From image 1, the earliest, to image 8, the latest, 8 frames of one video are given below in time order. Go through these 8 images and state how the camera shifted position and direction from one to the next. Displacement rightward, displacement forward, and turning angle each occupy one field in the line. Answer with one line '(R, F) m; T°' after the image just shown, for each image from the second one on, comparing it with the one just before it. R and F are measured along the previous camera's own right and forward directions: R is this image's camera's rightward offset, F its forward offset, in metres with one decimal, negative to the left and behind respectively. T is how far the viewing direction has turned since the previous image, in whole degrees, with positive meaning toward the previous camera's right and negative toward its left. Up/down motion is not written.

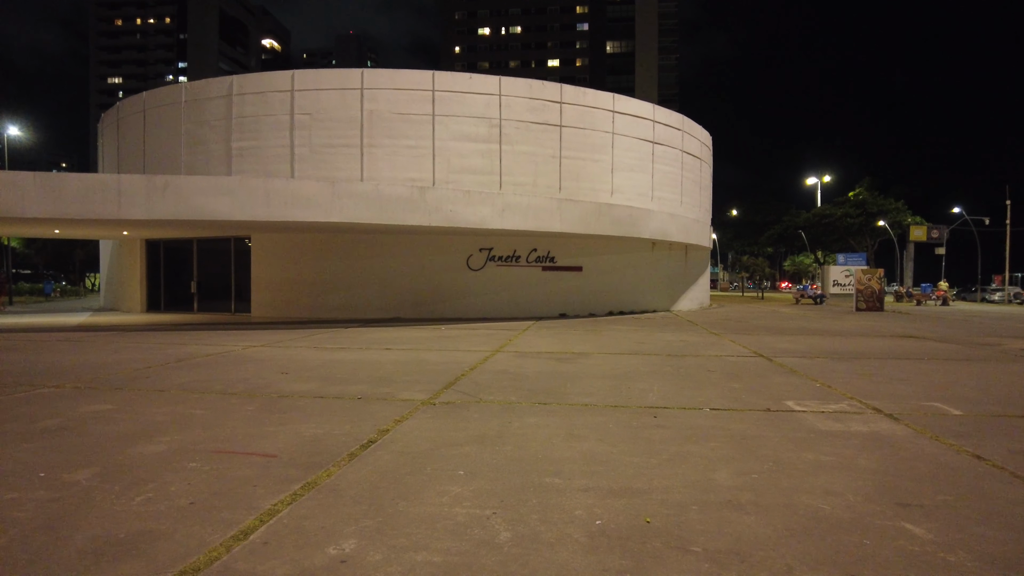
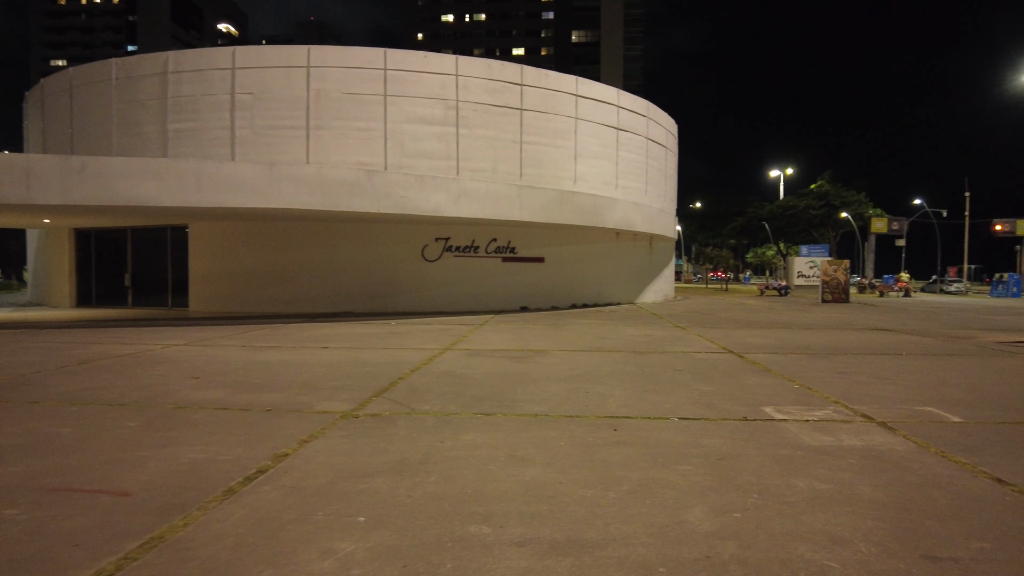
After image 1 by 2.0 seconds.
(+0.3, +1.0) m; +3°
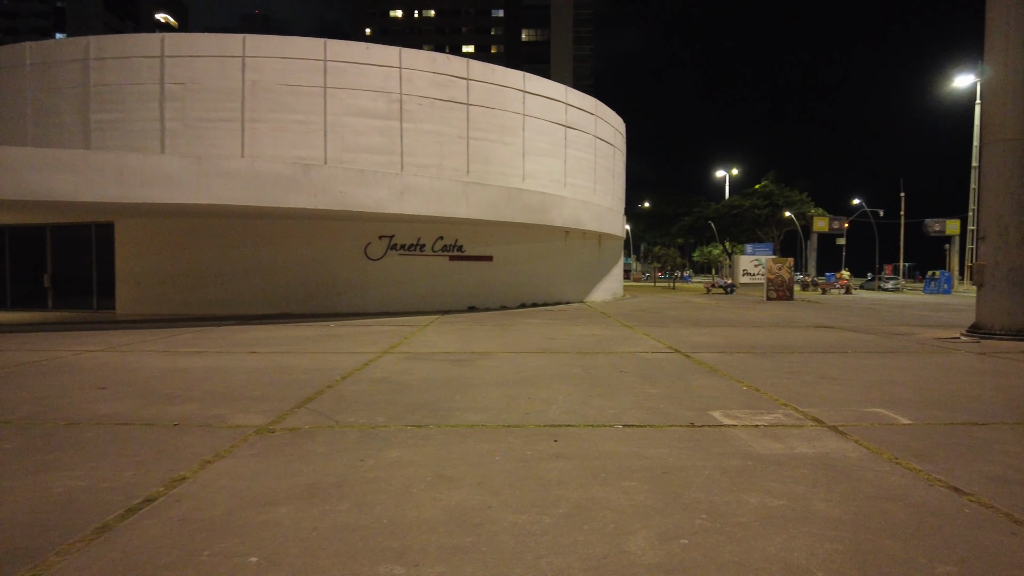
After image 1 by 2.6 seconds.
(+0.2, +0.4) m; +4°
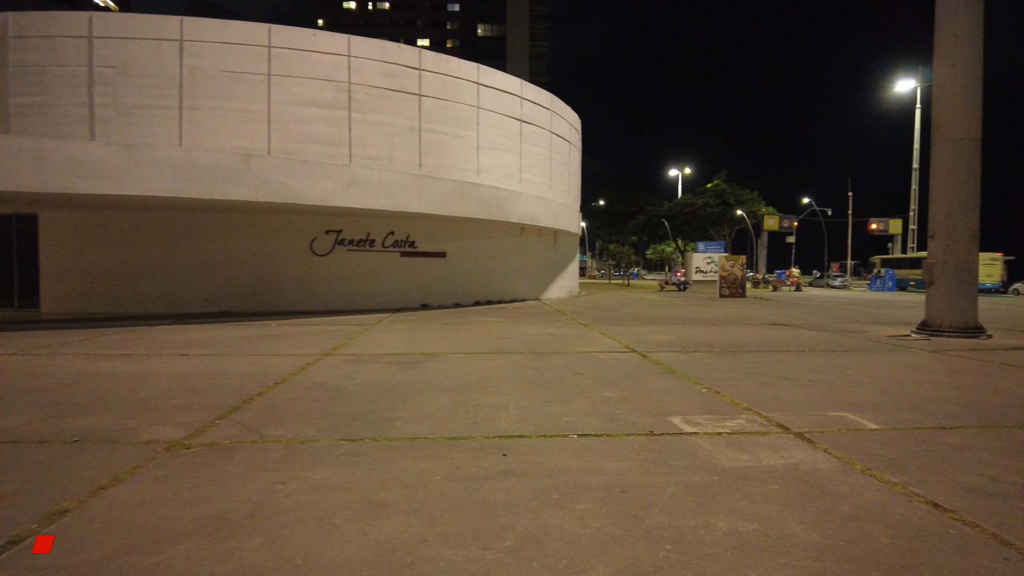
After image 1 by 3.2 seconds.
(+0.1, +0.5) m; +4°
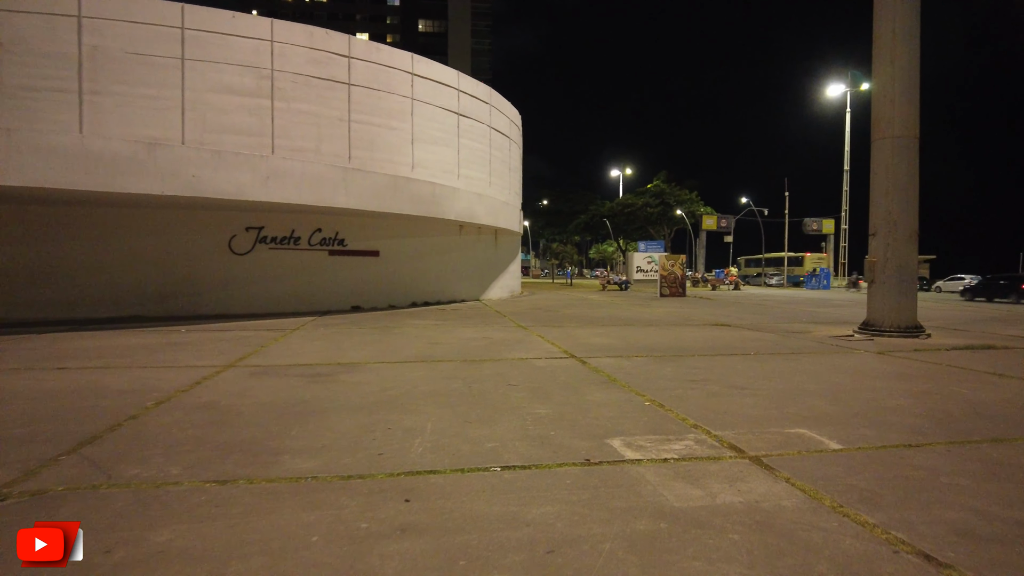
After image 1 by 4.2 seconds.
(+0.2, +0.8) m; +5°
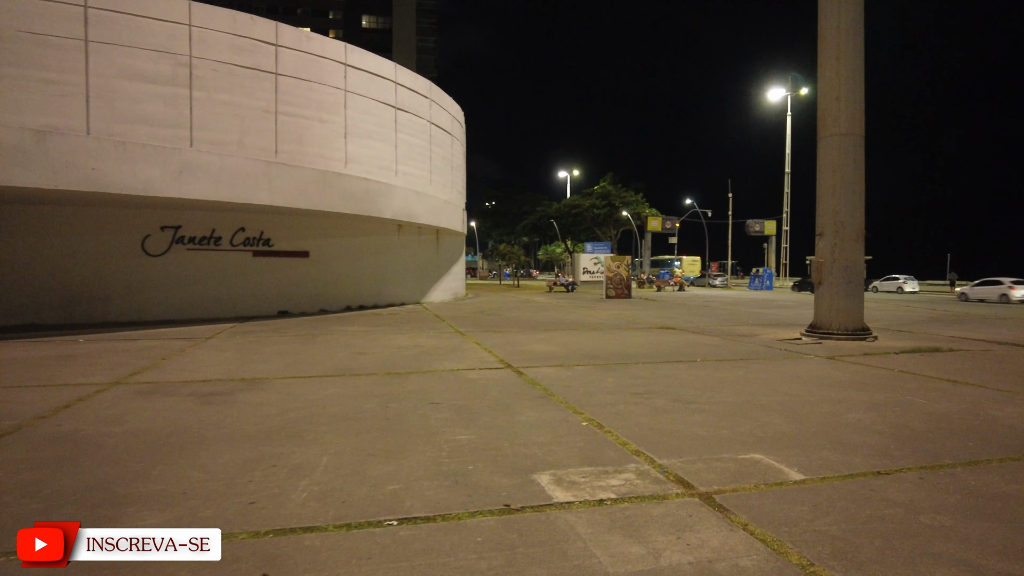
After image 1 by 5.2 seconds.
(+0.2, +0.8) m; +4°
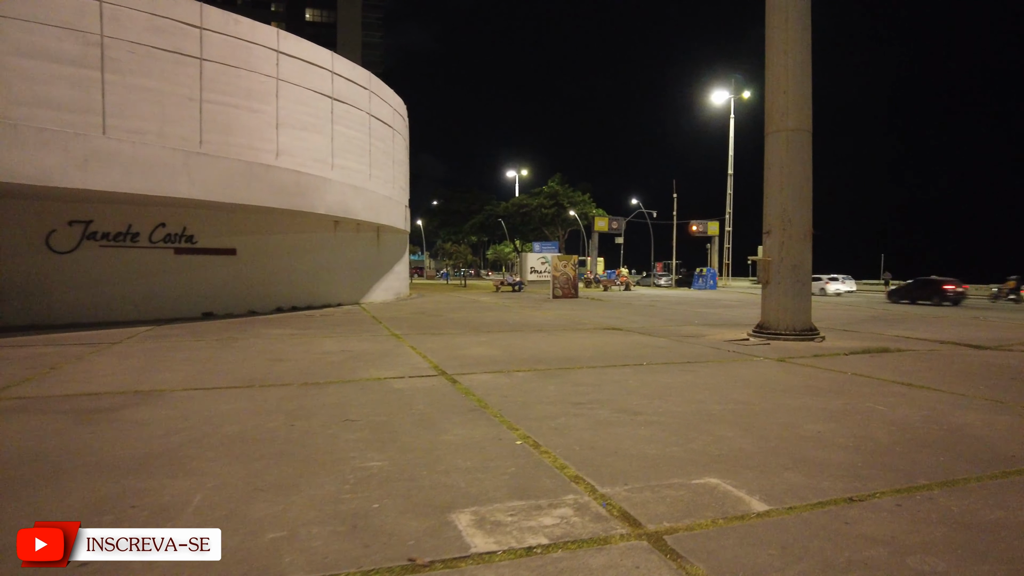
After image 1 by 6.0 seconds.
(+0.2, +0.7) m; +4°
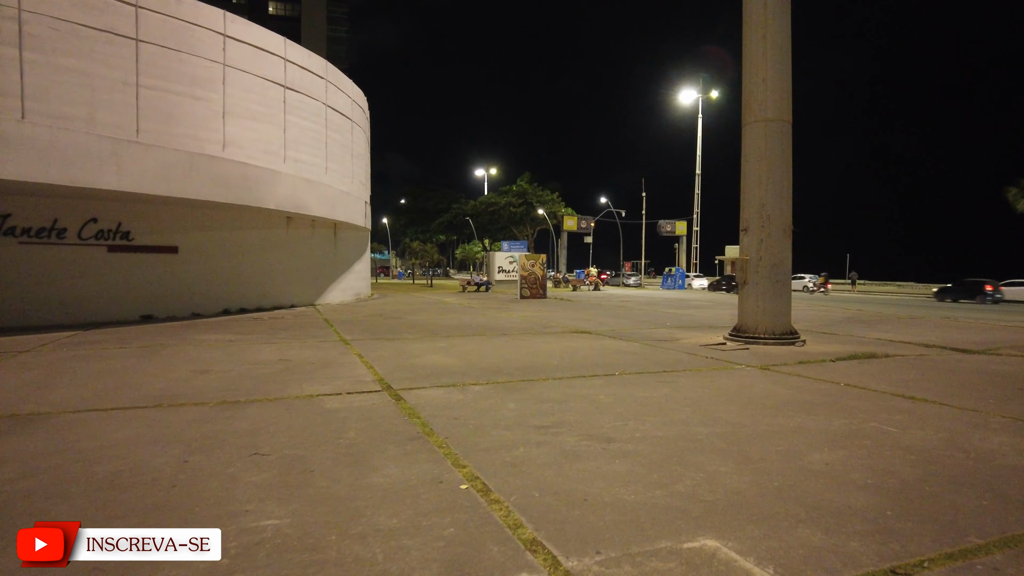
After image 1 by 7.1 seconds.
(+0.1, +0.9) m; +3°
